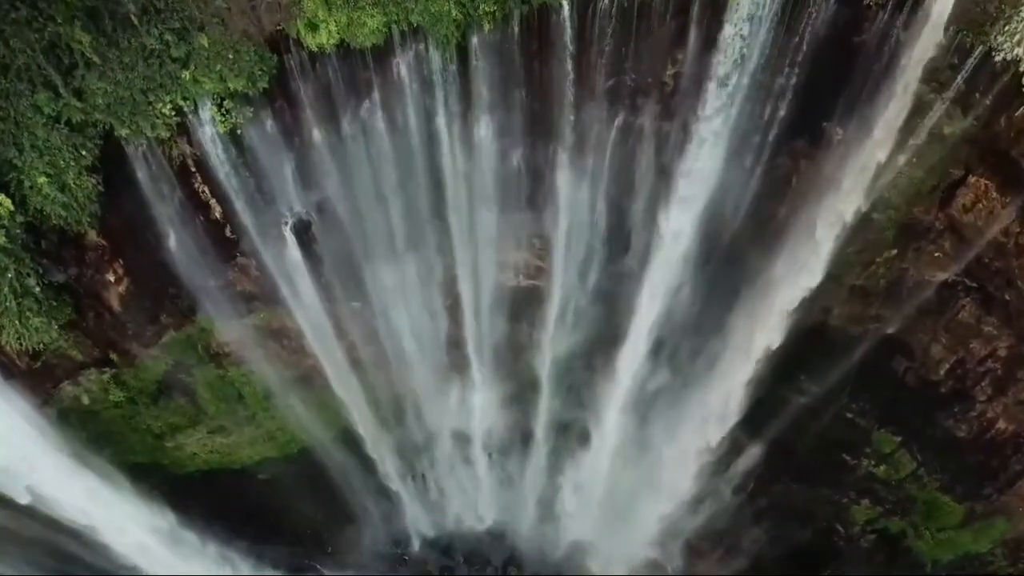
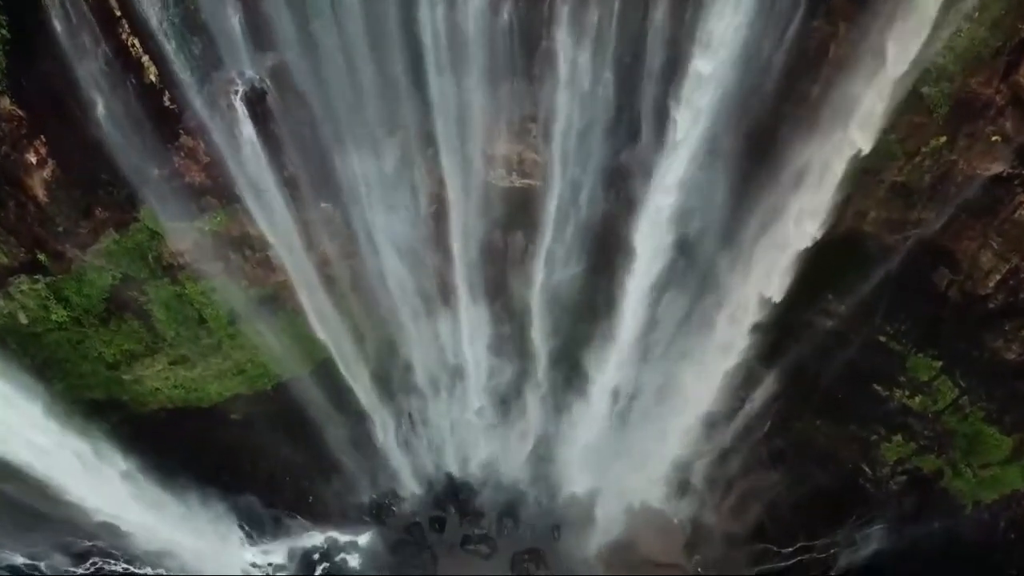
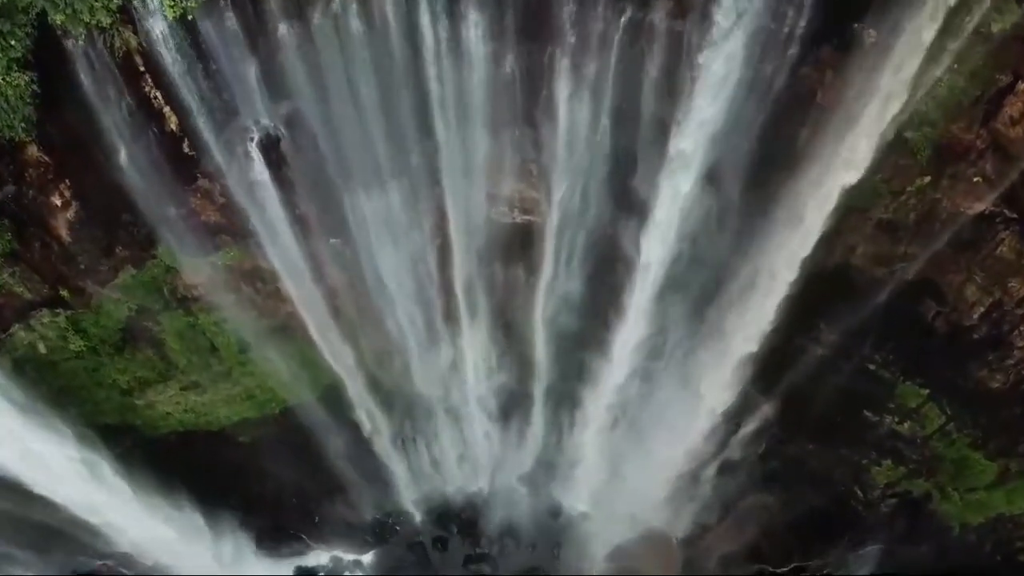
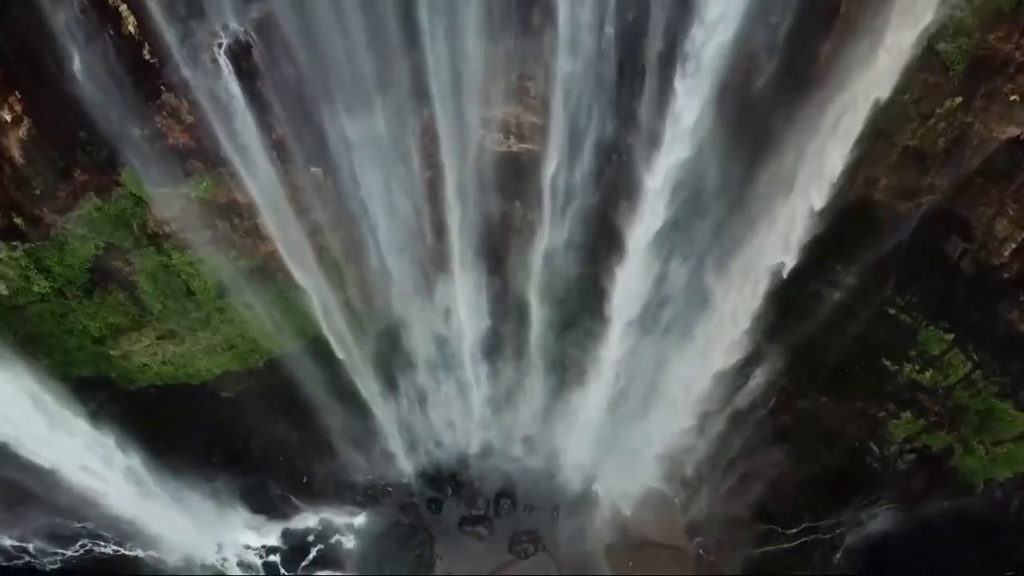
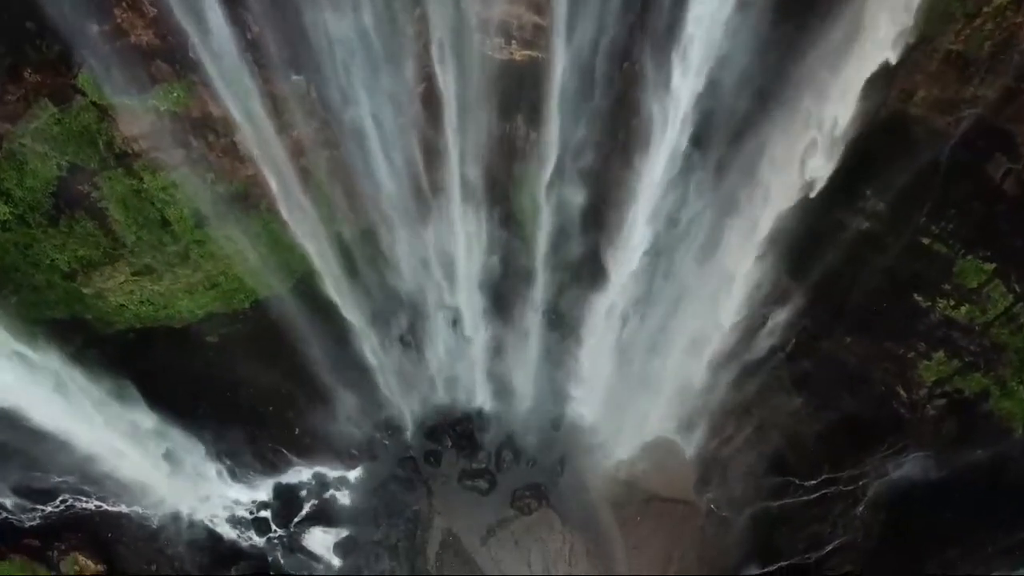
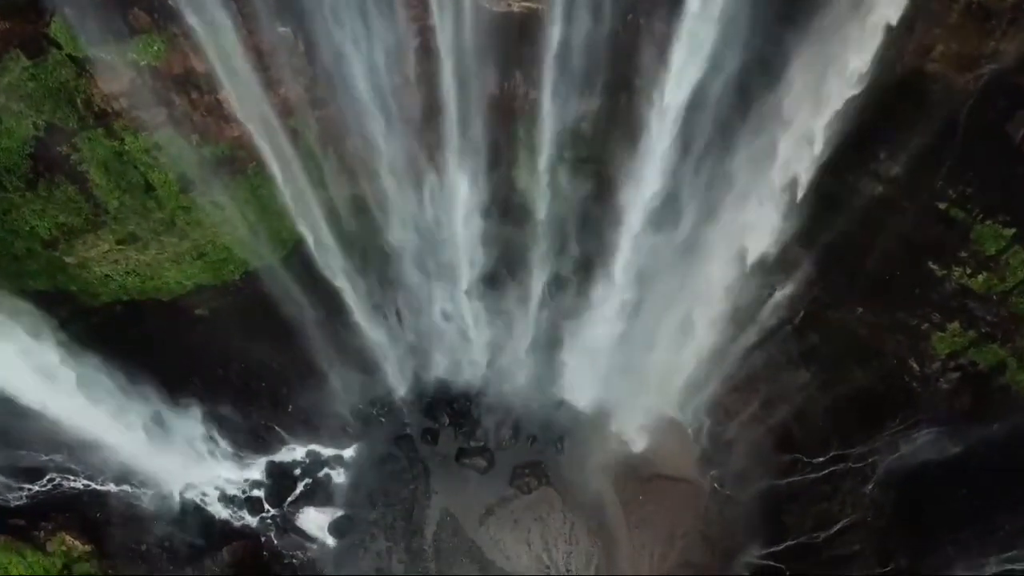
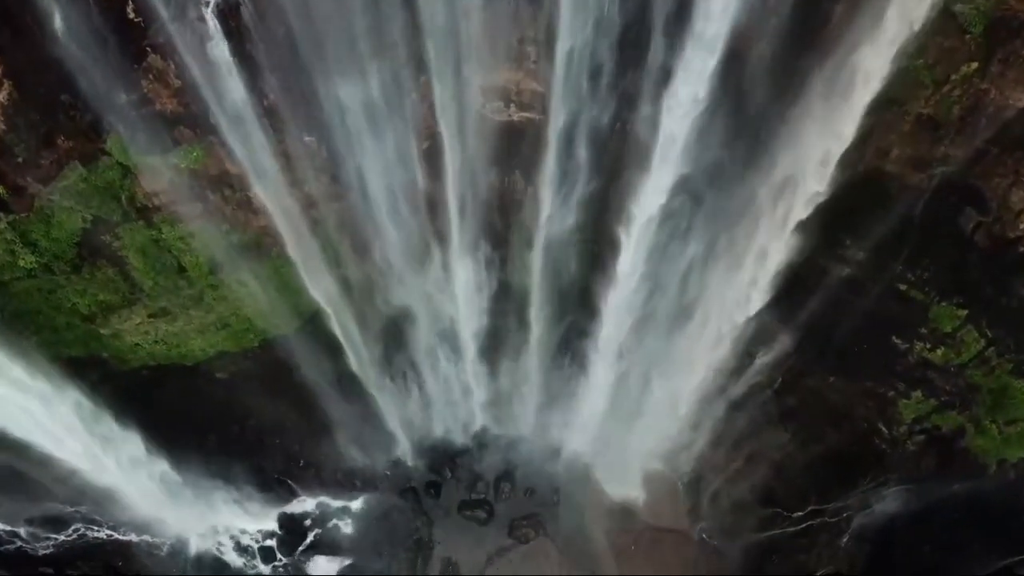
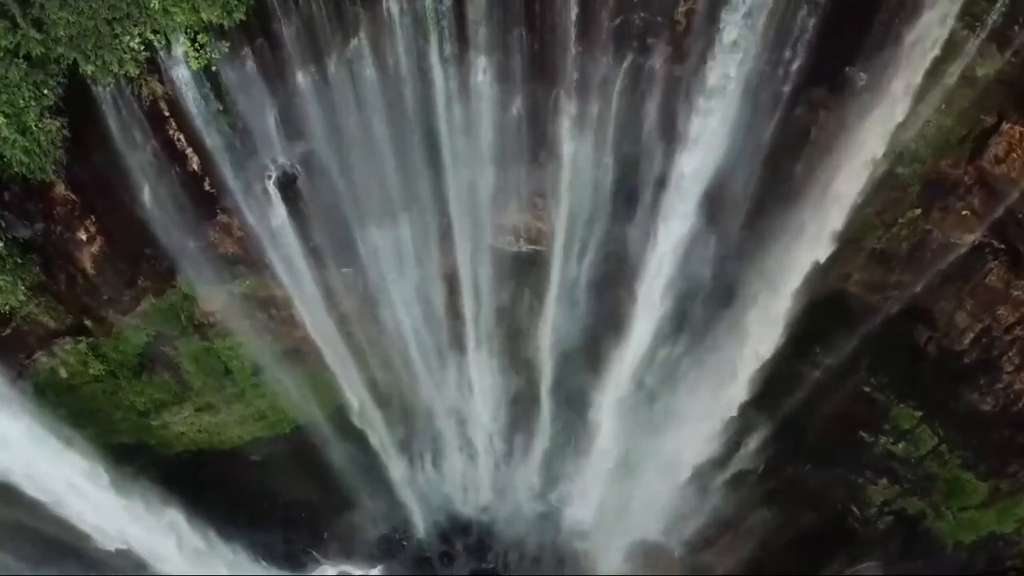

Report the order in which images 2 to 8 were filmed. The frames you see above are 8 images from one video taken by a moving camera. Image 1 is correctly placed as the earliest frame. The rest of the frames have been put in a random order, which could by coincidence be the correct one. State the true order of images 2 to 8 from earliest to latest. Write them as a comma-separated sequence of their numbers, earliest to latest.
8, 3, 2, 4, 7, 5, 6
